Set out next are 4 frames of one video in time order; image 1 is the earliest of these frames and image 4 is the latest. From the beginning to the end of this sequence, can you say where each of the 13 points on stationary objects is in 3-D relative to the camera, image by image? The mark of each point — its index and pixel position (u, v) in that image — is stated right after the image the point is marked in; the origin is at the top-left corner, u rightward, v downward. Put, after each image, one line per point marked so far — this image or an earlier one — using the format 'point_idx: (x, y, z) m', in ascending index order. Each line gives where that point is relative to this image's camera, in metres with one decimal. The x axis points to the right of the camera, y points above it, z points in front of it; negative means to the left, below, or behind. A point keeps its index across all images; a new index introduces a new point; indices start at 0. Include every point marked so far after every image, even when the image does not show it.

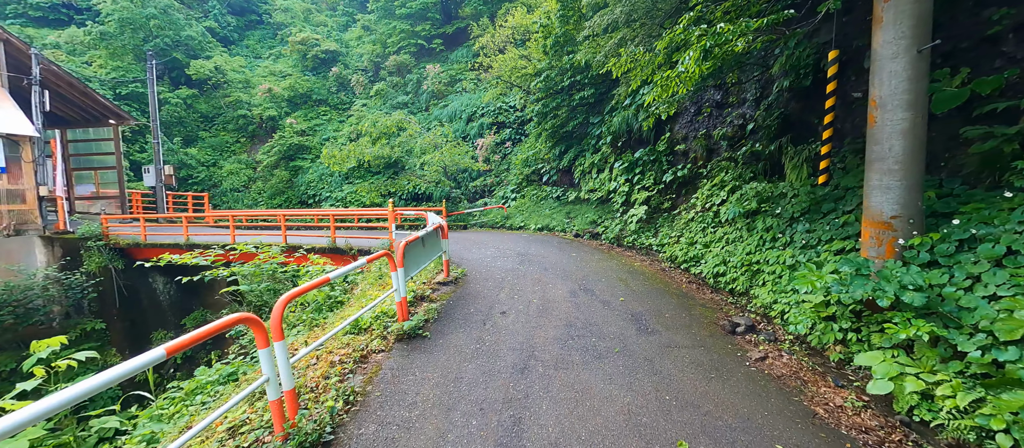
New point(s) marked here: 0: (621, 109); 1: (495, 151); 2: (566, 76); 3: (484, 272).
0: (+2.5, +2.7, +8.5) m
1: (-0.6, +3.1, +15.6) m
2: (+1.5, +4.0, +10.0) m
3: (-0.4, -0.7, +5.3) m
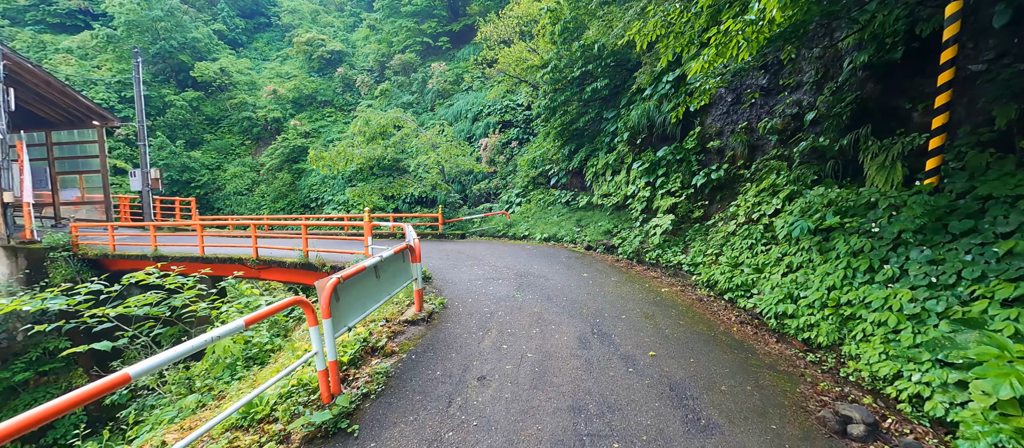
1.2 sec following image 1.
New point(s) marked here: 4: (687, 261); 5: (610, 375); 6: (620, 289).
0: (+2.6, +2.5, +7.3) m
1: (-0.4, +2.8, +14.5) m
2: (+1.6, +3.8, +8.9) m
3: (-0.5, -0.9, +4.1) m
4: (+2.5, -0.5, +5.1) m
5: (+0.7, -1.1, +2.6) m
6: (+1.4, -0.8, +4.6) m
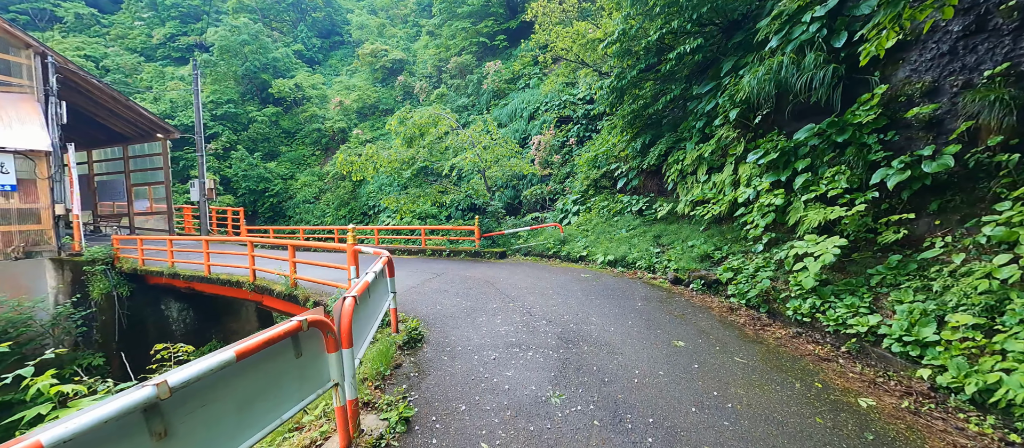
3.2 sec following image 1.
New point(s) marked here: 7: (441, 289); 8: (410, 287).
0: (+3.2, +2.2, +4.8) m
1: (+1.6, +2.4, +12.4) m
2: (+2.5, +3.5, +6.5) m
3: (-0.3, -1.1, +2.2) m
4: (+2.8, -0.8, +2.6) m
5: (+0.6, -1.3, +0.4) m
6: (+1.6, -1.1, +2.3) m
7: (-0.9, -0.9, +4.9) m
8: (-1.4, -0.9, +5.0) m
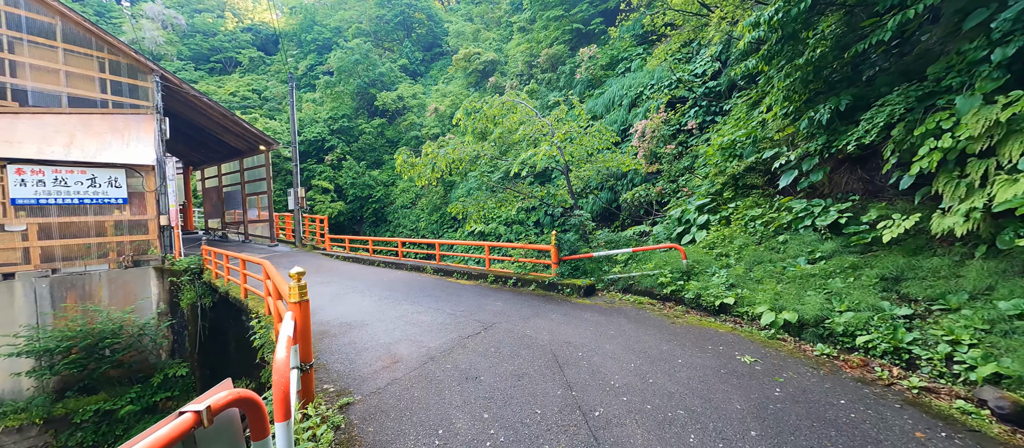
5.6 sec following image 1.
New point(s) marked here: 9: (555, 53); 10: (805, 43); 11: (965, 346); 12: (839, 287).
0: (+3.7, +1.9, +1.6) m
1: (+4.1, +2.1, +9.4) m
2: (+3.5, +3.2, +3.5) m
3: (-0.4, -1.4, 0.0) m
4: (+2.7, -1.0, -0.3) m
5: (0.0, -1.5, -1.9) m
6: (+1.5, -1.3, -0.3) m
7: (-0.3, -1.1, +2.8) m
8: (-0.7, -1.1, +3.1) m
9: (+2.2, +9.2, +19.4) m
10: (+3.7, +2.4, +4.6) m
11: (+2.9, -0.8, +2.4) m
12: (+3.0, -0.6, +3.4) m
